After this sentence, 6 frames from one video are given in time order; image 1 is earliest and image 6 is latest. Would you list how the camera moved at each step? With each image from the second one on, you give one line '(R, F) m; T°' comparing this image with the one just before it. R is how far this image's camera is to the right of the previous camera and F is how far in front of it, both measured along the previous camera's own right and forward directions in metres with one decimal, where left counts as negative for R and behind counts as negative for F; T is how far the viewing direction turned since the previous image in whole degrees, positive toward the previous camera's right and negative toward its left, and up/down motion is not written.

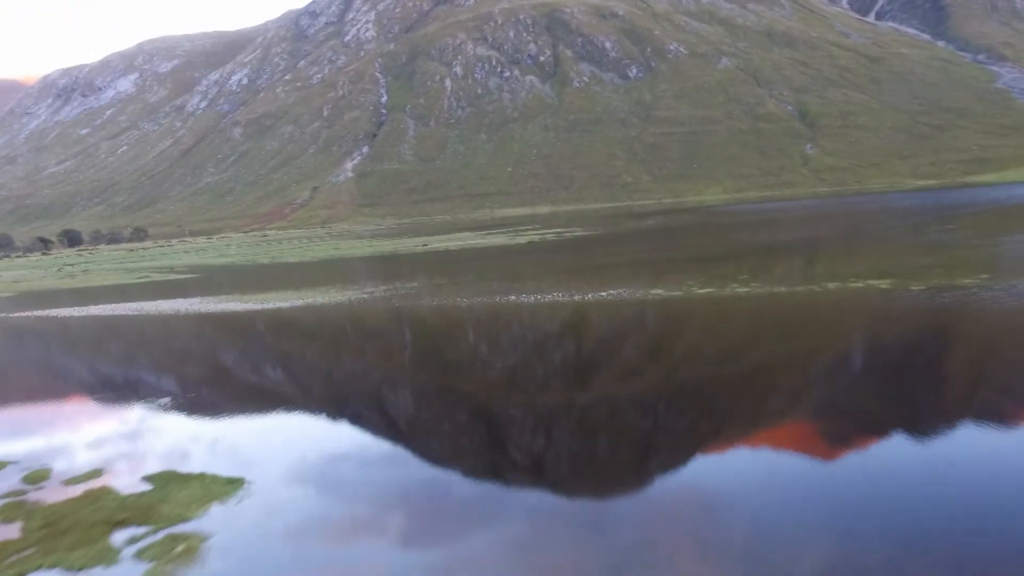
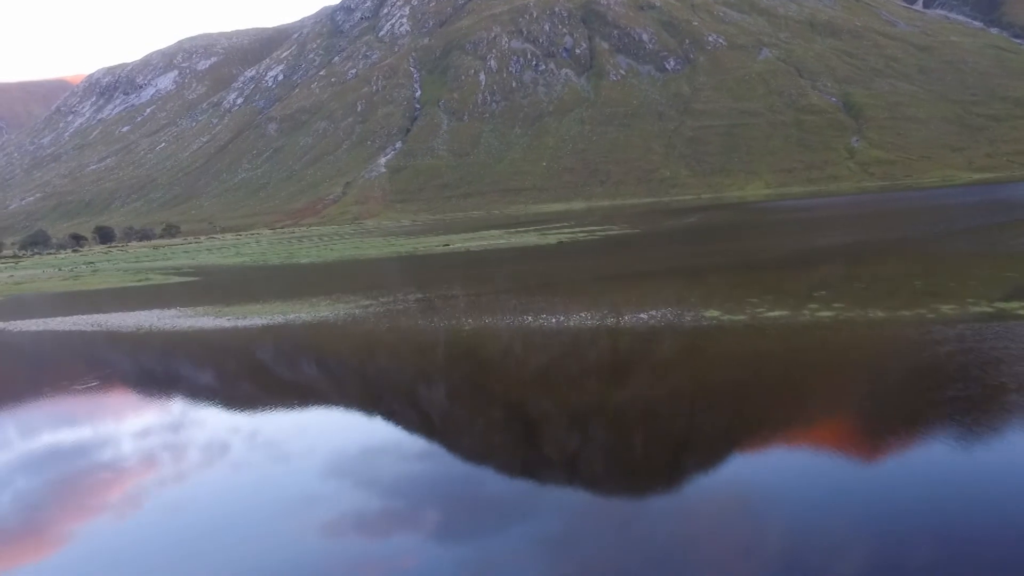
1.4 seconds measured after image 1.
(+0.1, +1.3) m; -3°
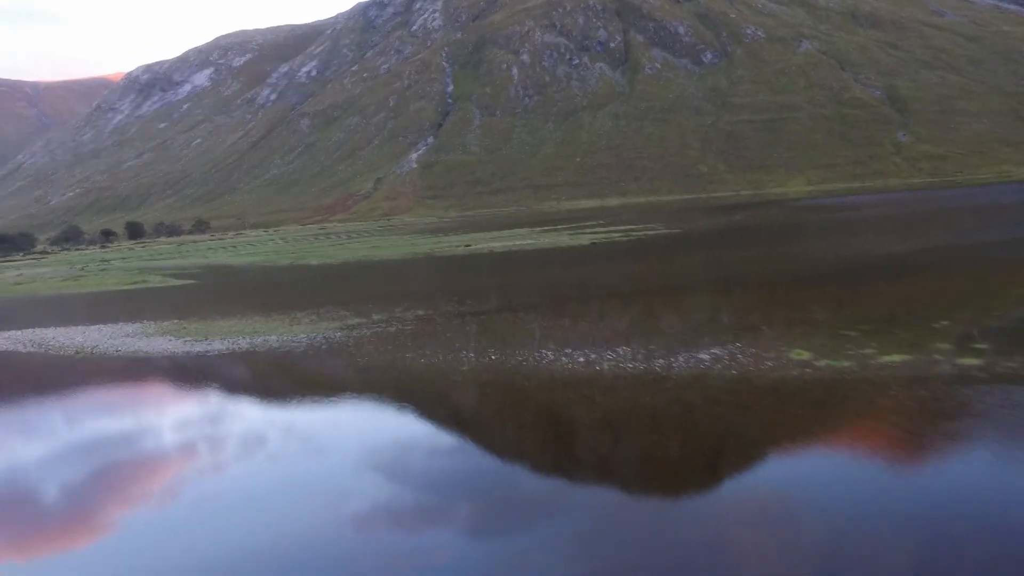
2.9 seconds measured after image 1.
(+0.1, +1.3) m; -3°
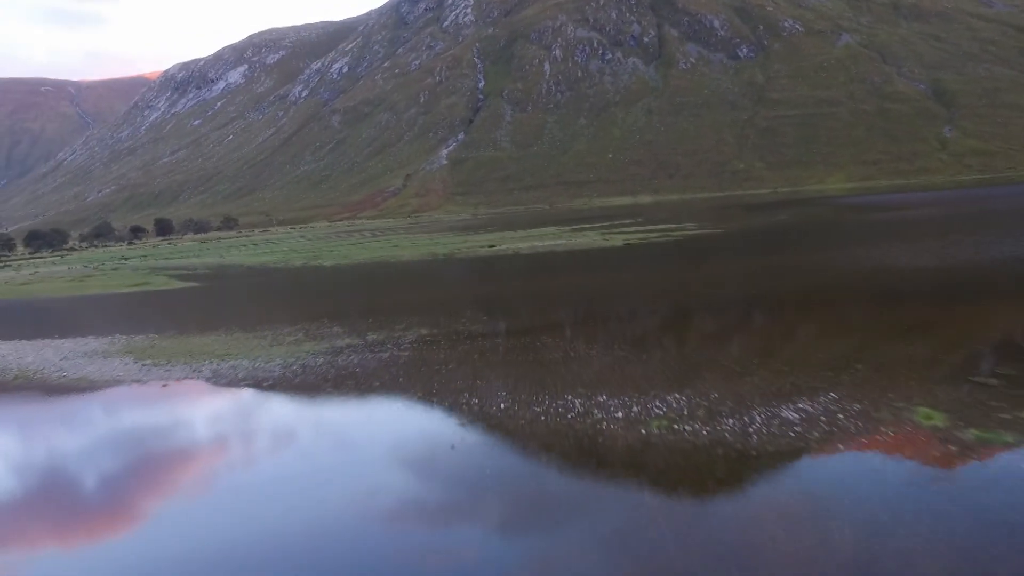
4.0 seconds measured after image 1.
(0.0, +1.1) m; -2°
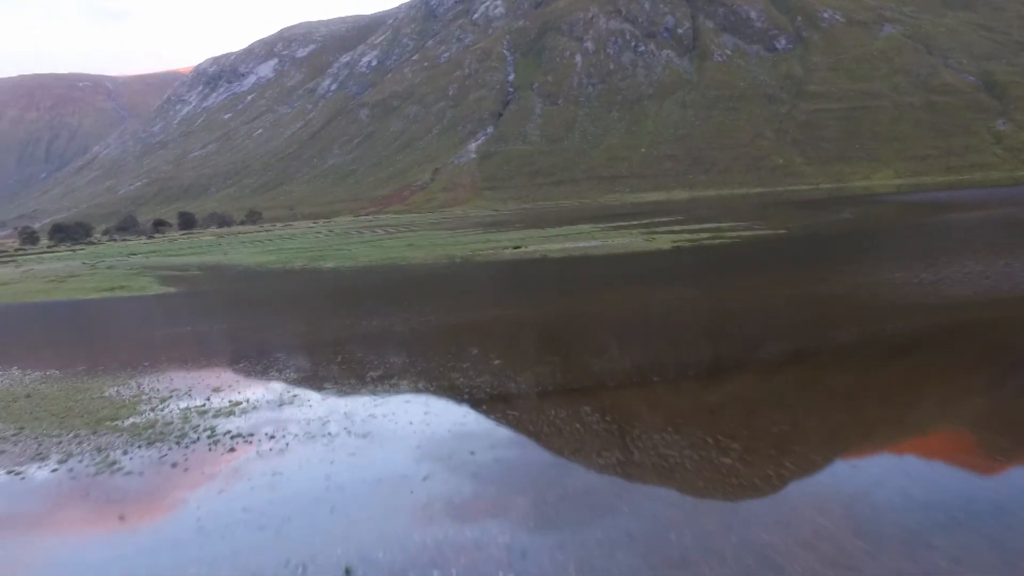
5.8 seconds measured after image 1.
(0.0, +1.7) m; -2°
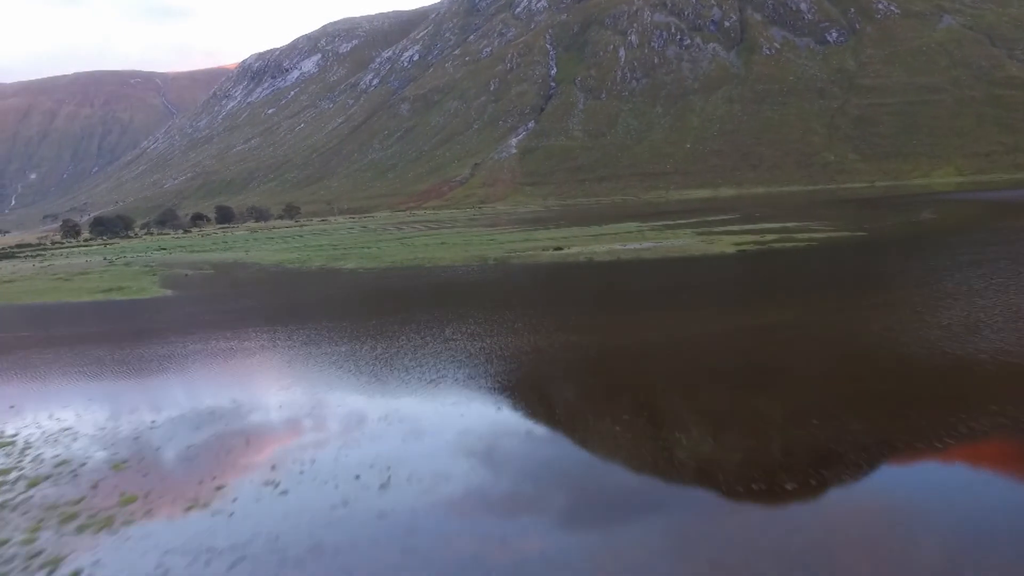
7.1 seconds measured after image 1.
(0.0, +1.3) m; -3°
